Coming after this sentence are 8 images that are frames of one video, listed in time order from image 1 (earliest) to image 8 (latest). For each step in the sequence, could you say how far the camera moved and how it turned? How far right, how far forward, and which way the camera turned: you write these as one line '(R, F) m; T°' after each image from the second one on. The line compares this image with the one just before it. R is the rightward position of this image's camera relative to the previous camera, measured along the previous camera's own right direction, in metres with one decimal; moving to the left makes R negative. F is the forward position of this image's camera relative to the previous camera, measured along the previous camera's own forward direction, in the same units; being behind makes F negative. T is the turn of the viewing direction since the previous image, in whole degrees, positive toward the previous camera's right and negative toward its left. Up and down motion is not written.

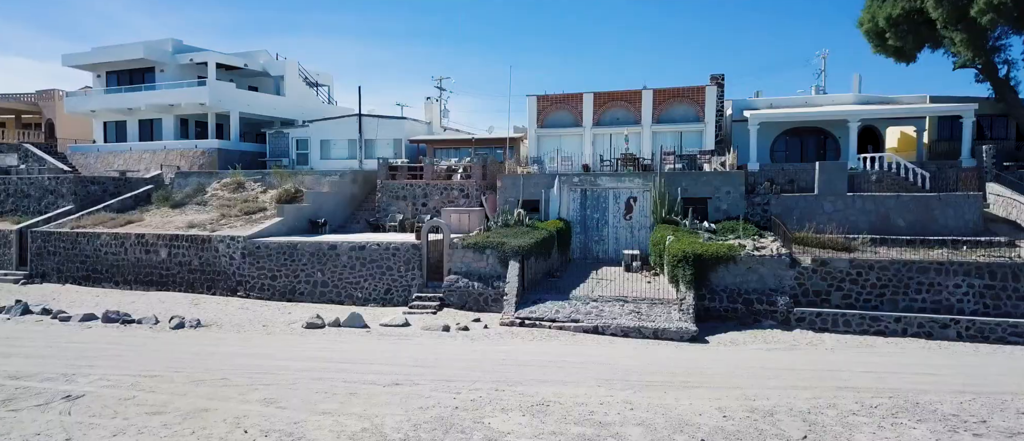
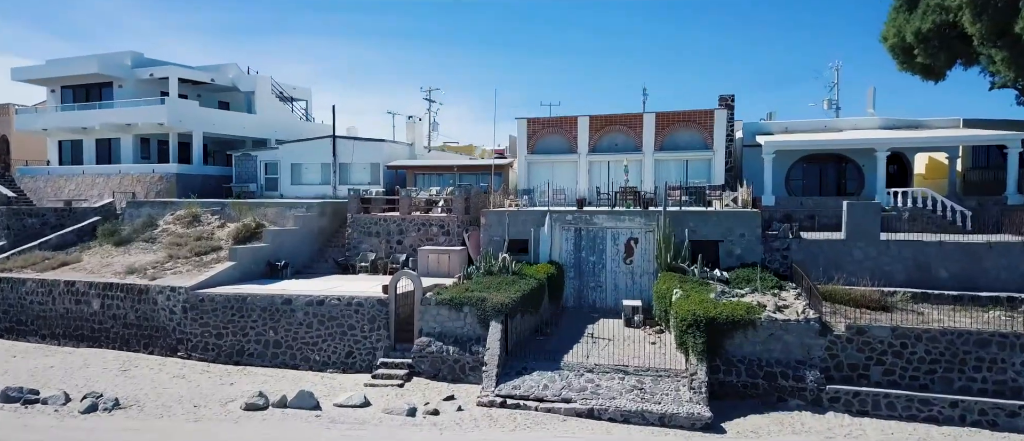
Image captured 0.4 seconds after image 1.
(+0.3, +1.9) m; 0°
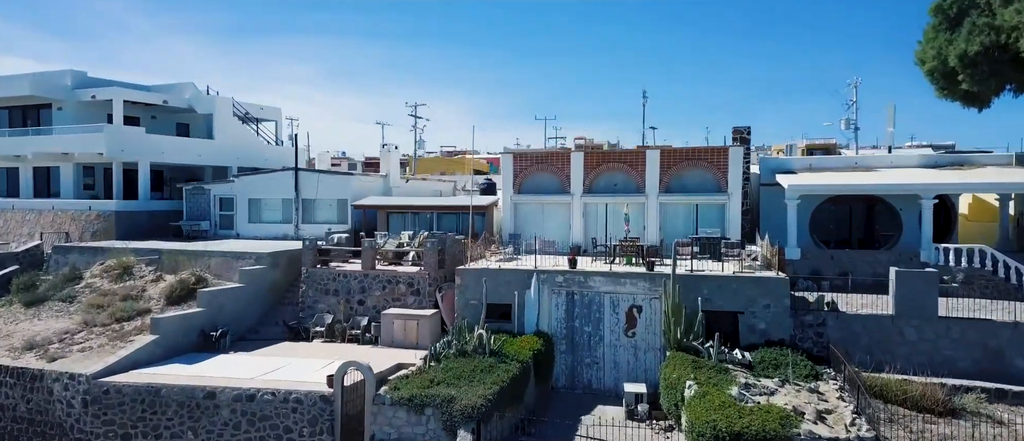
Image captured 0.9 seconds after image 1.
(+0.3, +2.3) m; 0°
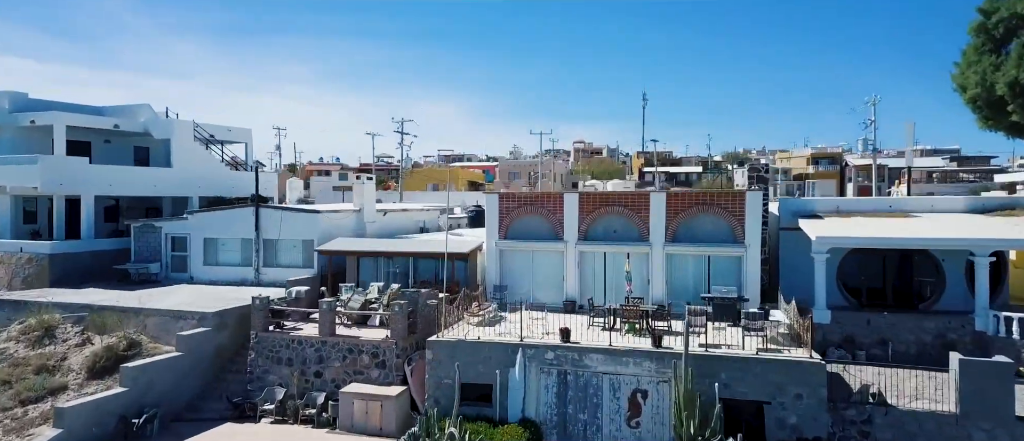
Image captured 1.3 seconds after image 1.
(+0.3, +1.9) m; 0°
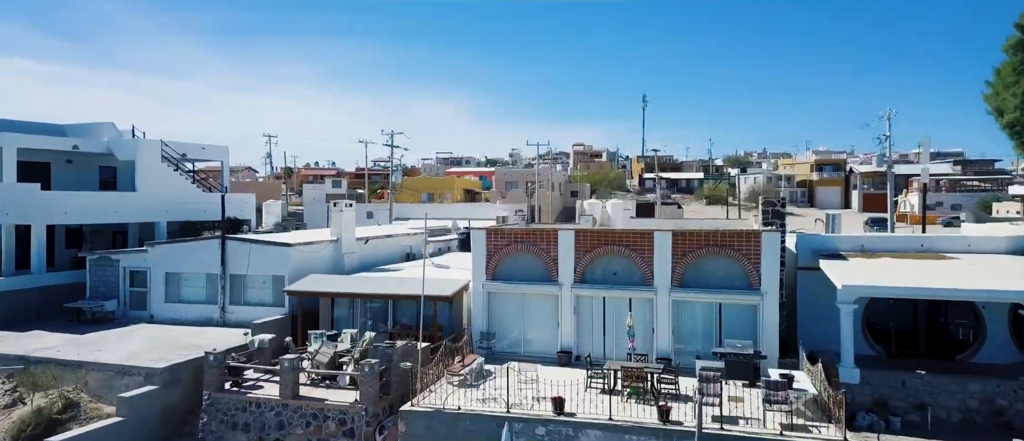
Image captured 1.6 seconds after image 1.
(+0.2, +1.3) m; 0°
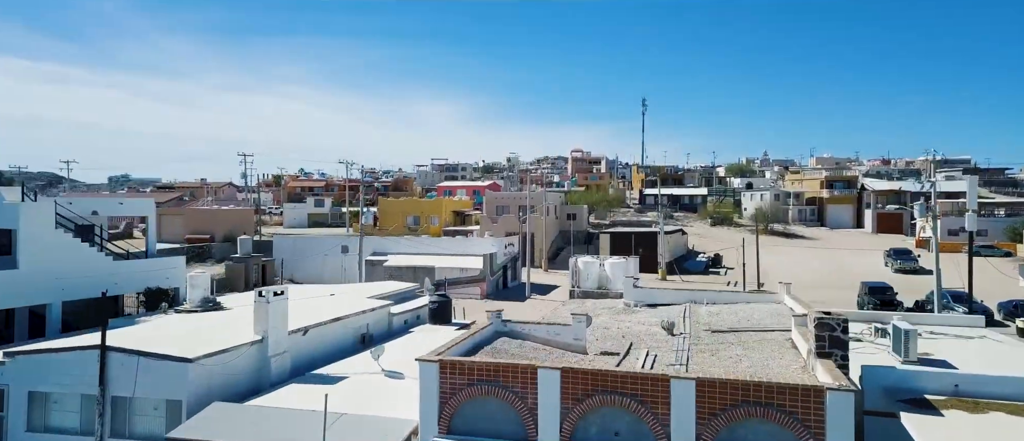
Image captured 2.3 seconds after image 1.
(+0.5, +3.3) m; 0°
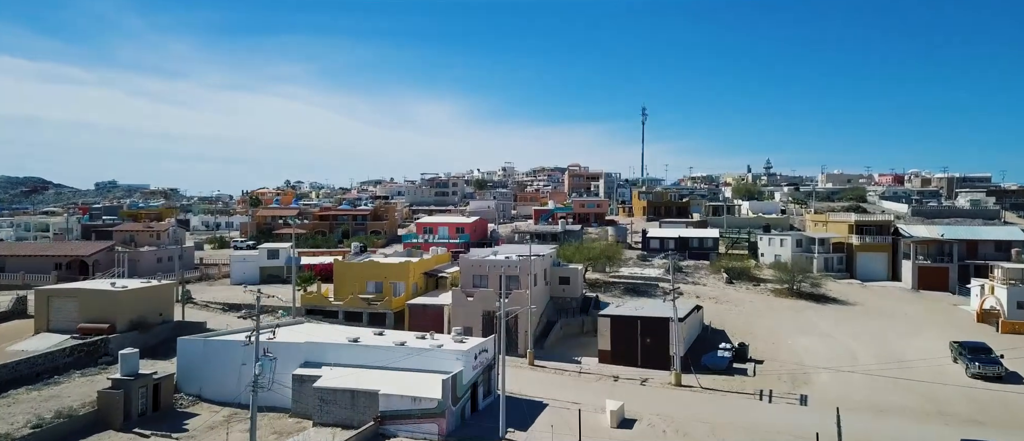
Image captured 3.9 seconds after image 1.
(+1.0, +7.6) m; 0°
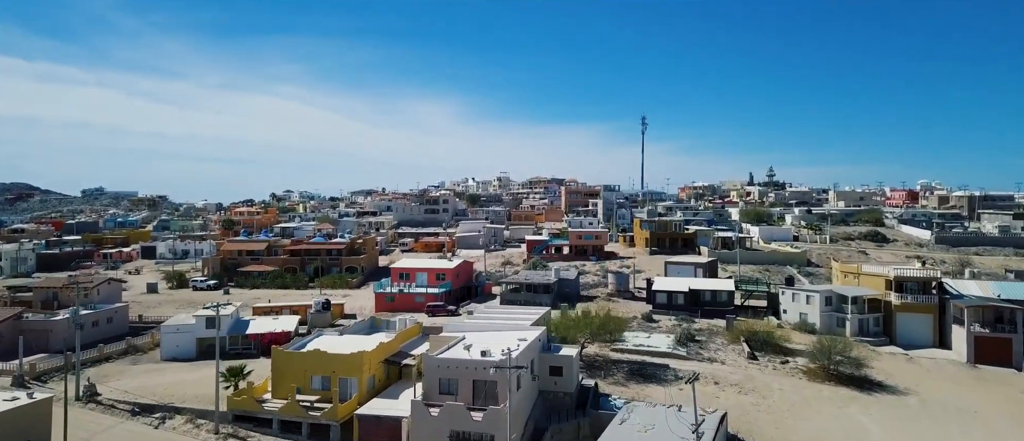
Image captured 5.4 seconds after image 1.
(+1.0, +7.4) m; 0°
